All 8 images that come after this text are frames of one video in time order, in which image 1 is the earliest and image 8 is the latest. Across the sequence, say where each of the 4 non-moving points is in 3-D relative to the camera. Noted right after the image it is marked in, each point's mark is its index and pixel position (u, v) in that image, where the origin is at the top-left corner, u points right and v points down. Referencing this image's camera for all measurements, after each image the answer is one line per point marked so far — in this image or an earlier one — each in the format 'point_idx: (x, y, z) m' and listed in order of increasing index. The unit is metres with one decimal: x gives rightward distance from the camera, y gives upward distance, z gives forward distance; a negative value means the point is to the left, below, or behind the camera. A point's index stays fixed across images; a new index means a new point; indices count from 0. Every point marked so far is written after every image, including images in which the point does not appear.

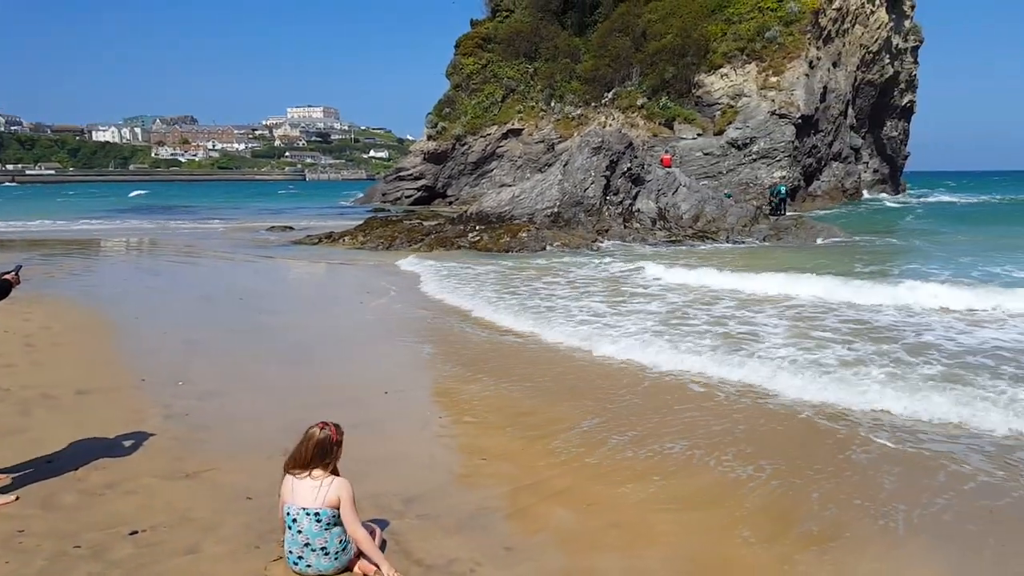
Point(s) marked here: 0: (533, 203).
0: (+0.5, +2.1, +18.0) m
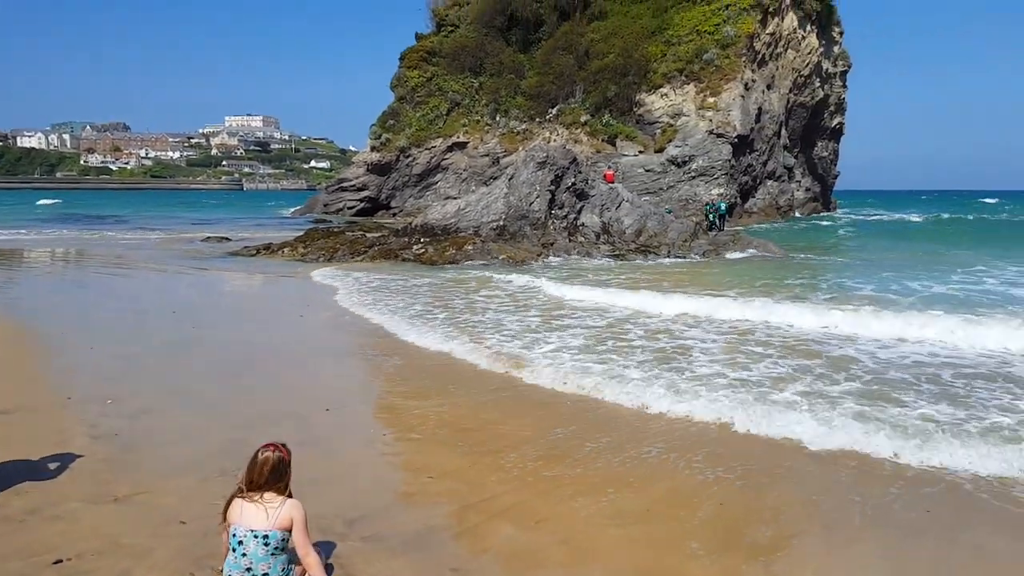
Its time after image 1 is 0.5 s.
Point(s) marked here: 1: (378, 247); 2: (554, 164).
0: (-0.8, +1.7, +18.0) m
1: (-3.2, +1.0, +18.1) m
2: (+1.1, +3.0, +18.5) m
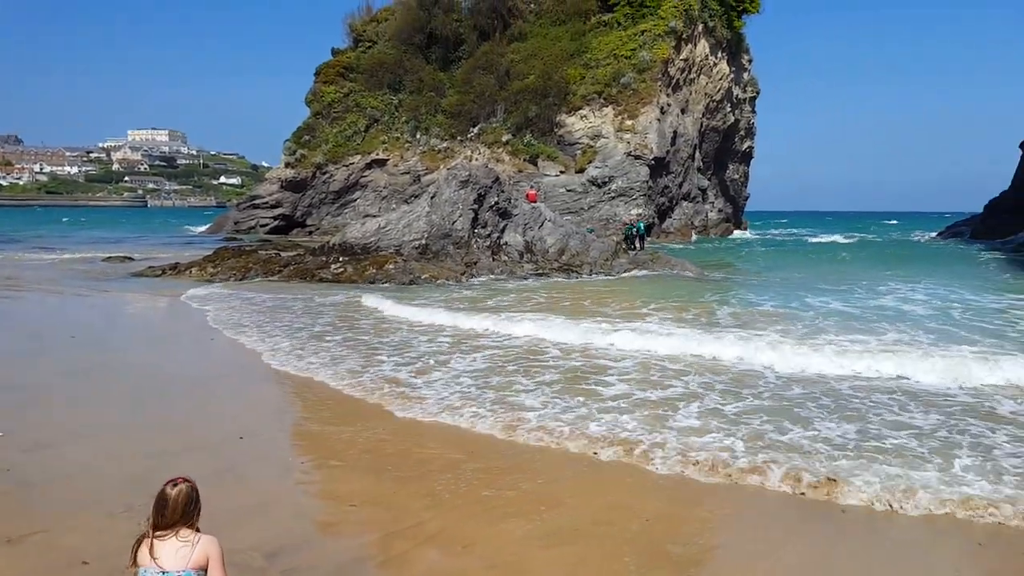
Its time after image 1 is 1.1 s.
0: (-2.7, +1.3, +17.7) m
1: (-5.1, +0.5, +17.5) m
2: (-0.9, +2.6, +18.4) m
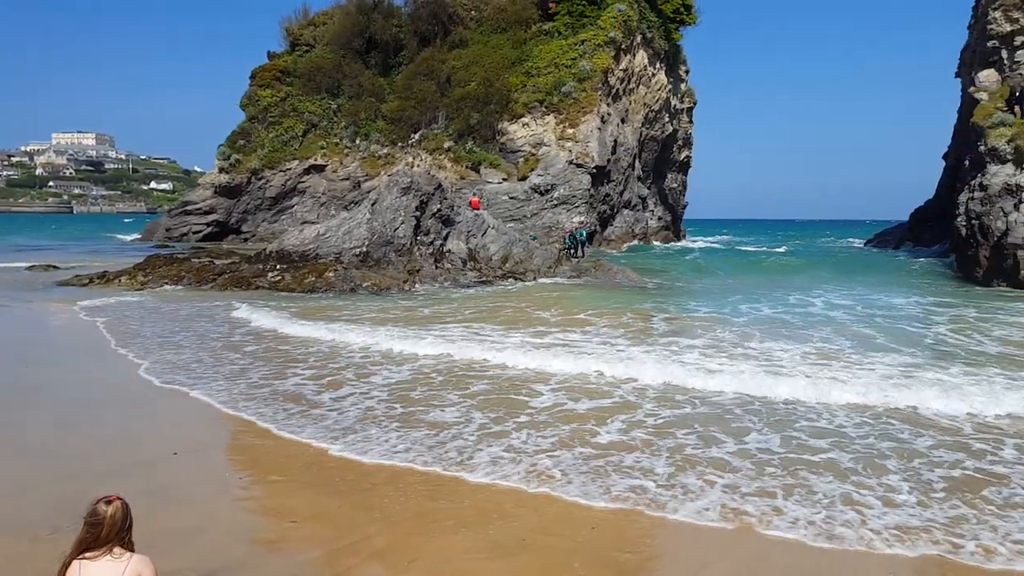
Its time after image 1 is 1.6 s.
0: (-4.0, +1.1, +17.4) m
1: (-6.4, +0.3, +16.9) m
2: (-2.3, +2.4, +18.2) m
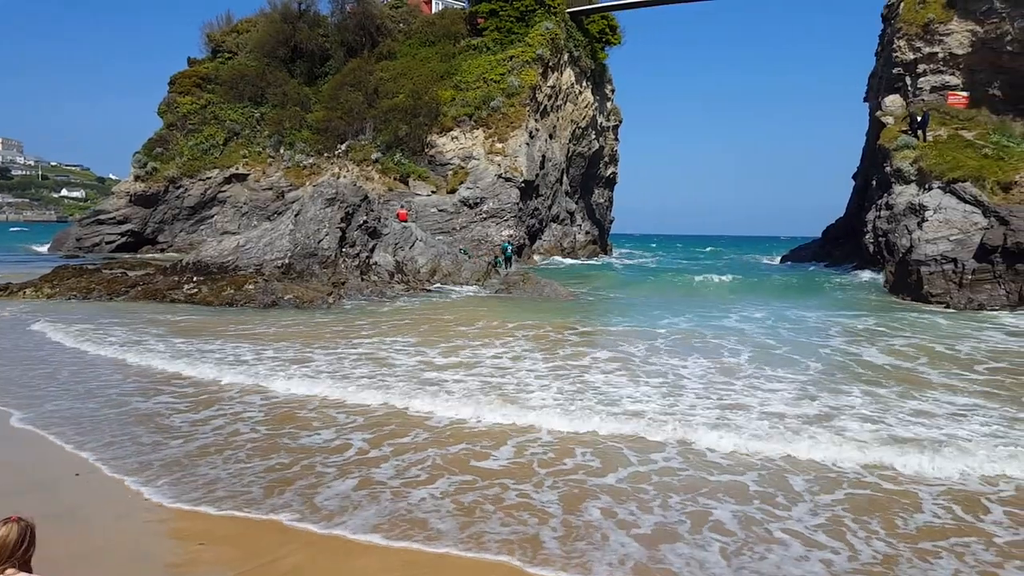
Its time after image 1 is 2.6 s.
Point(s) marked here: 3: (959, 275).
0: (-5.7, +0.8, +16.9) m
1: (-8.0, 0.0, +16.2) m
2: (-4.0, +2.0, +17.9) m
3: (+11.4, +0.3, +19.3) m
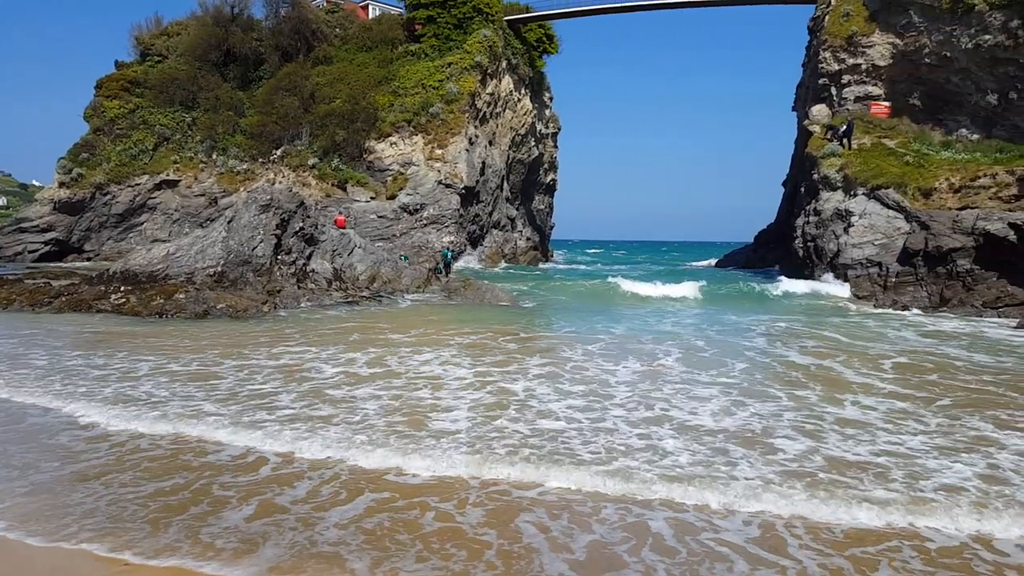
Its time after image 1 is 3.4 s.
0: (-7.0, +0.6, +16.5) m
1: (-9.3, -0.2, +15.7) m
2: (-5.5, +1.9, +17.7) m
3: (+9.9, +0.3, +20.0) m
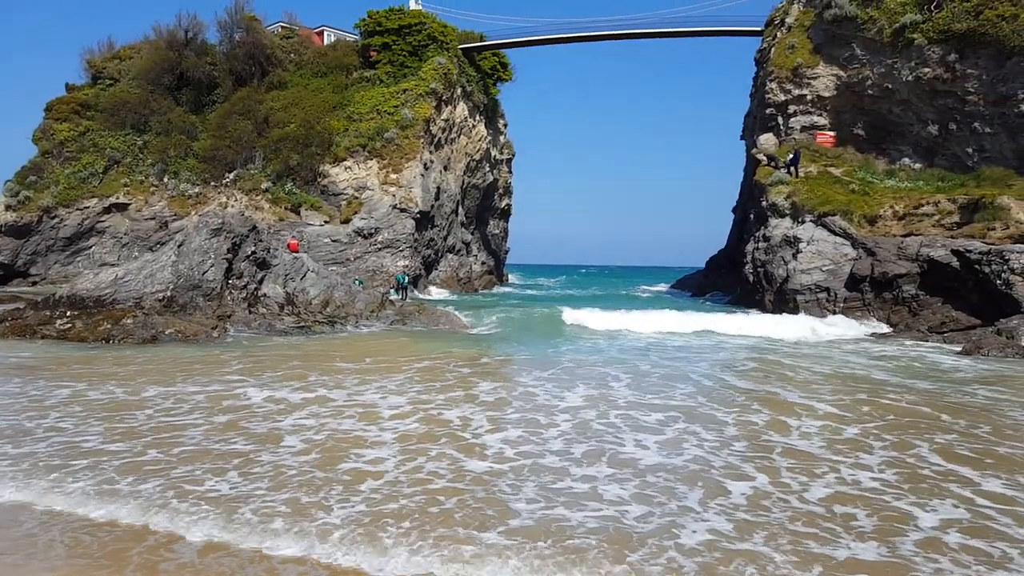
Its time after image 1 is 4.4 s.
0: (-8.1, +0.1, +16.4) m
1: (-10.3, -0.7, +15.4) m
2: (-6.5, +1.3, +17.6) m
3: (+8.7, -0.4, +20.4) m
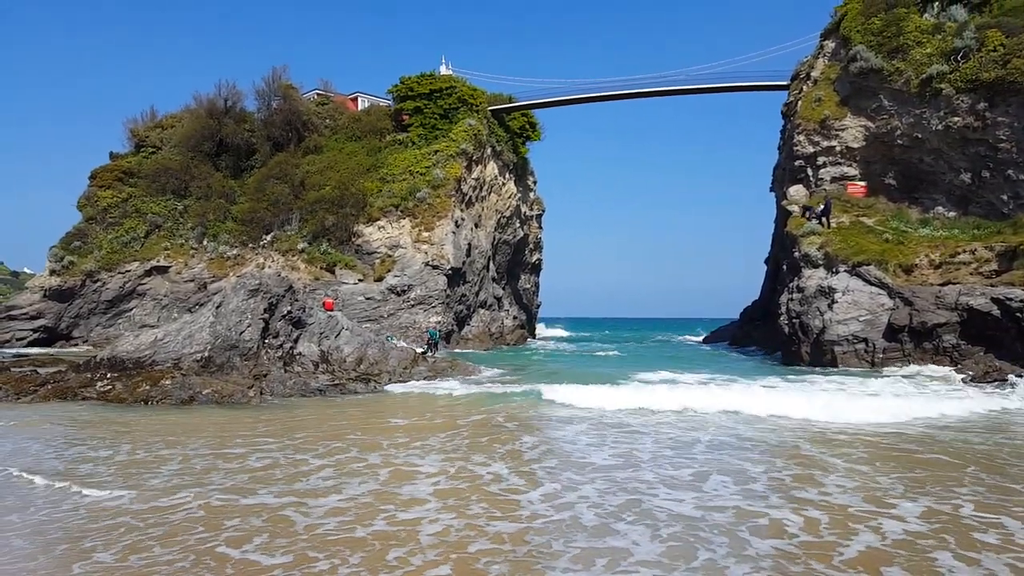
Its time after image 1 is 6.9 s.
0: (-7.3, -1.3, +16.6) m
1: (-9.6, -2.0, +15.7) m
2: (-5.8, -0.1, +17.9) m
3: (+9.6, -1.7, +20.0) m
